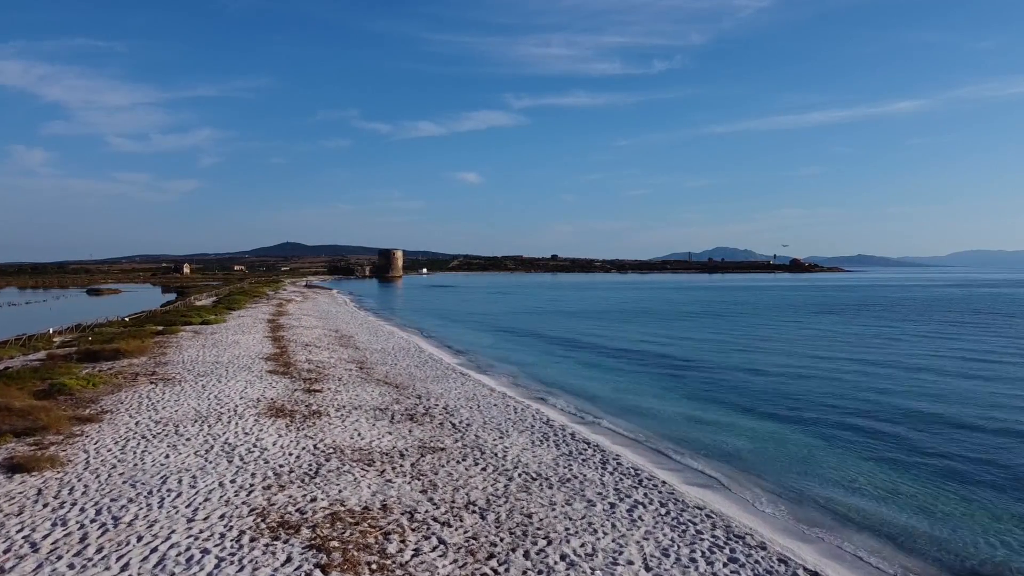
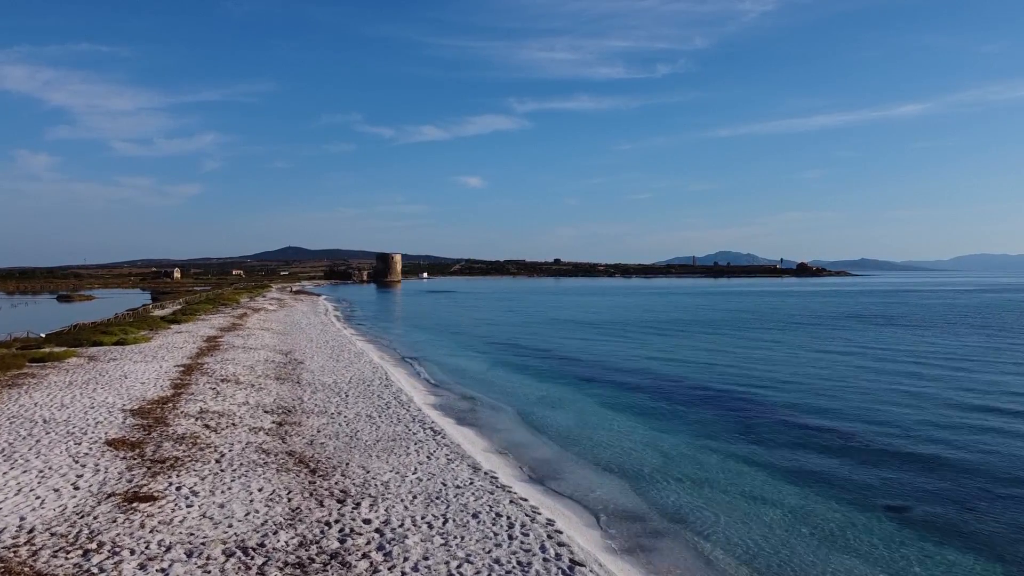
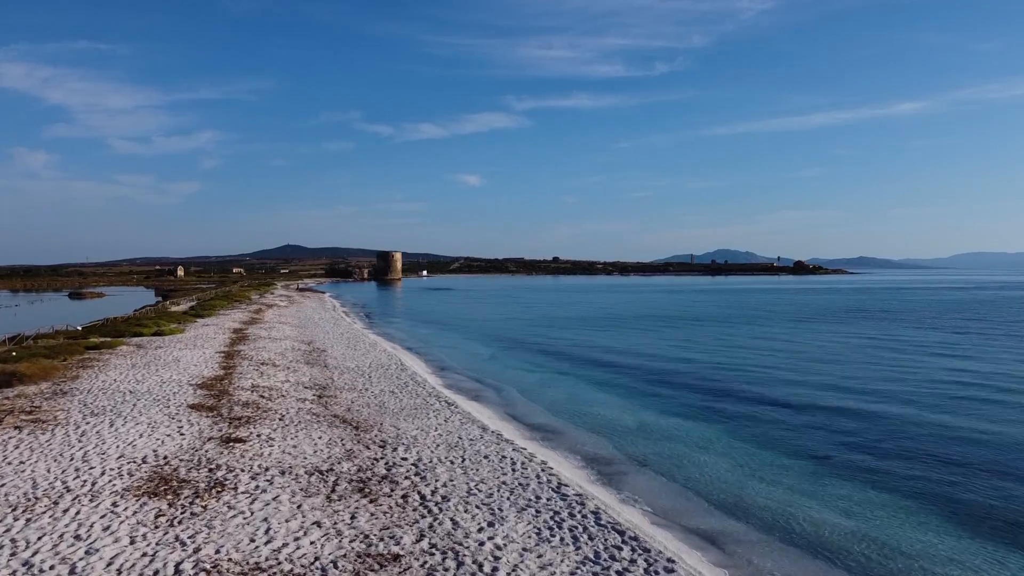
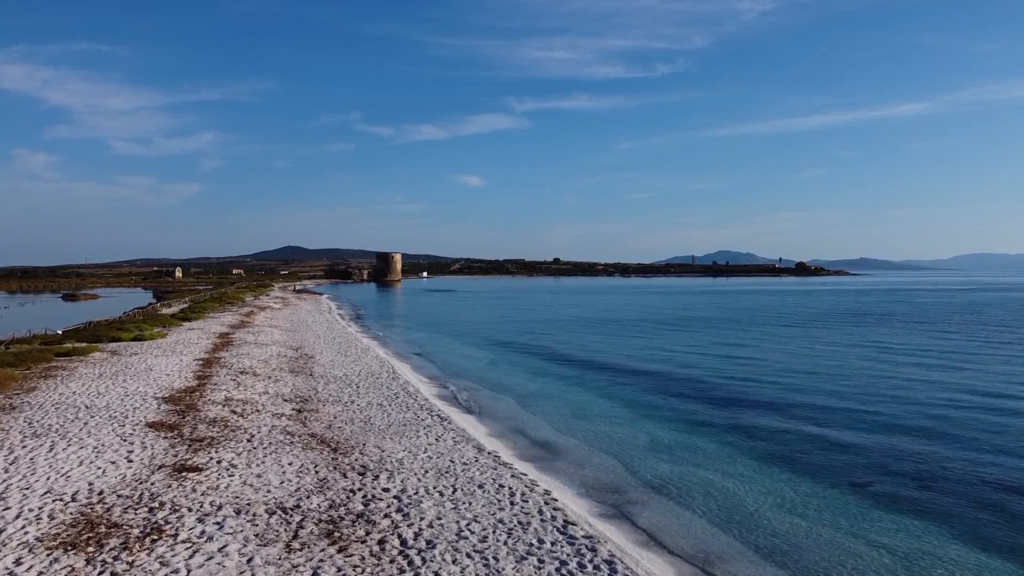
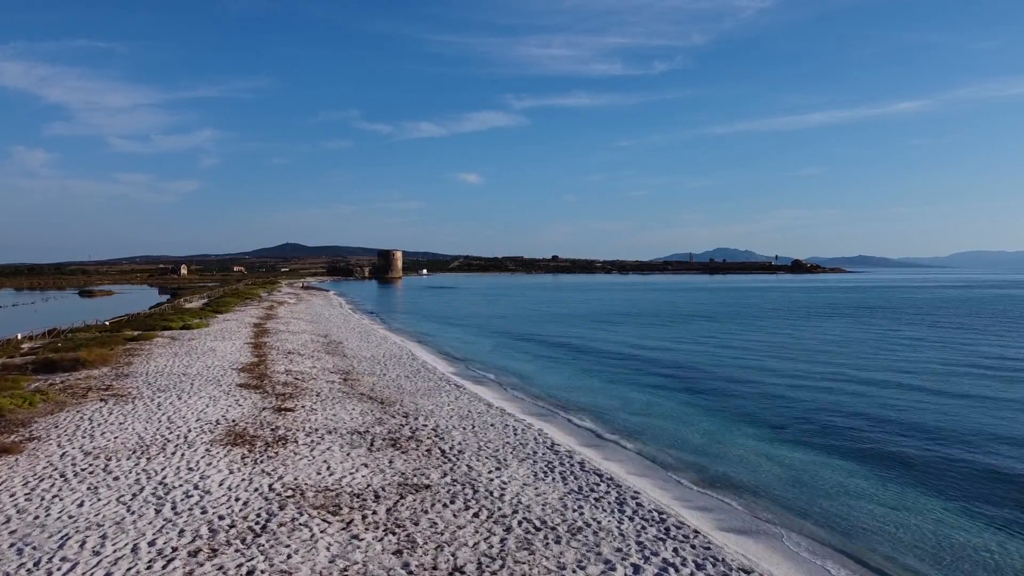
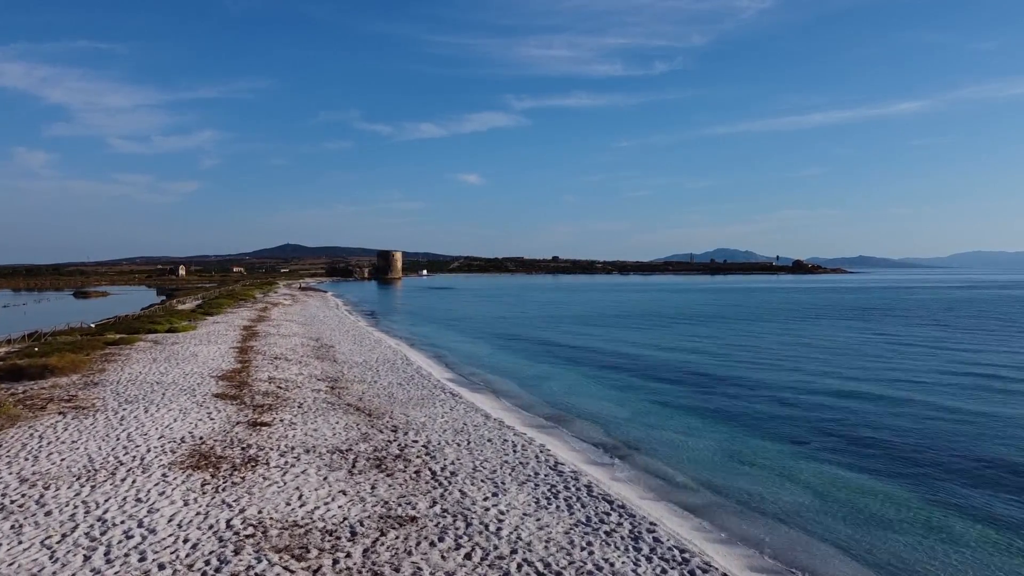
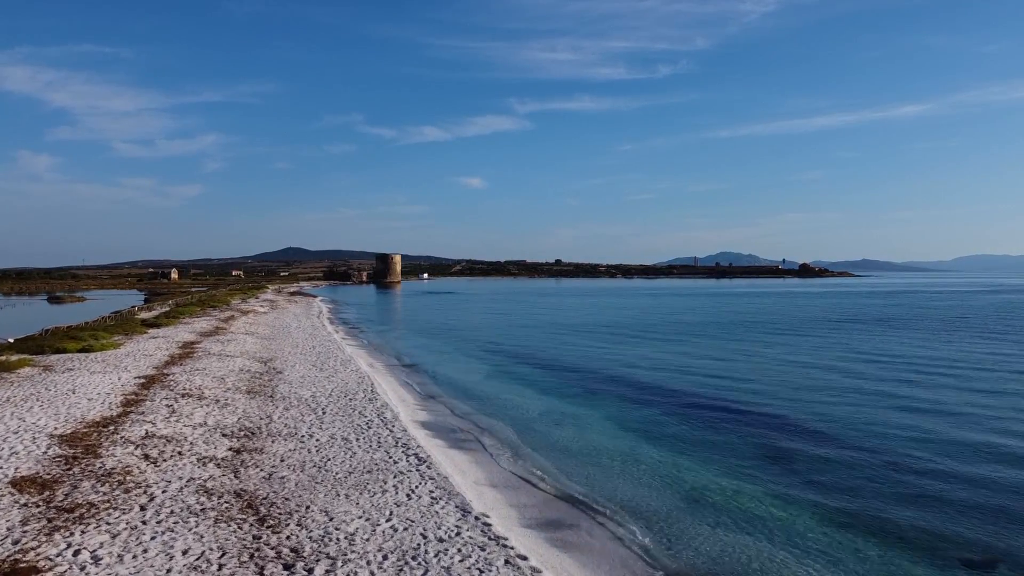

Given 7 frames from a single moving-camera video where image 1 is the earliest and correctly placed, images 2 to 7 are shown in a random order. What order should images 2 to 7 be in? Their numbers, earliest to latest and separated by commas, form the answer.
5, 6, 3, 4, 2, 7
